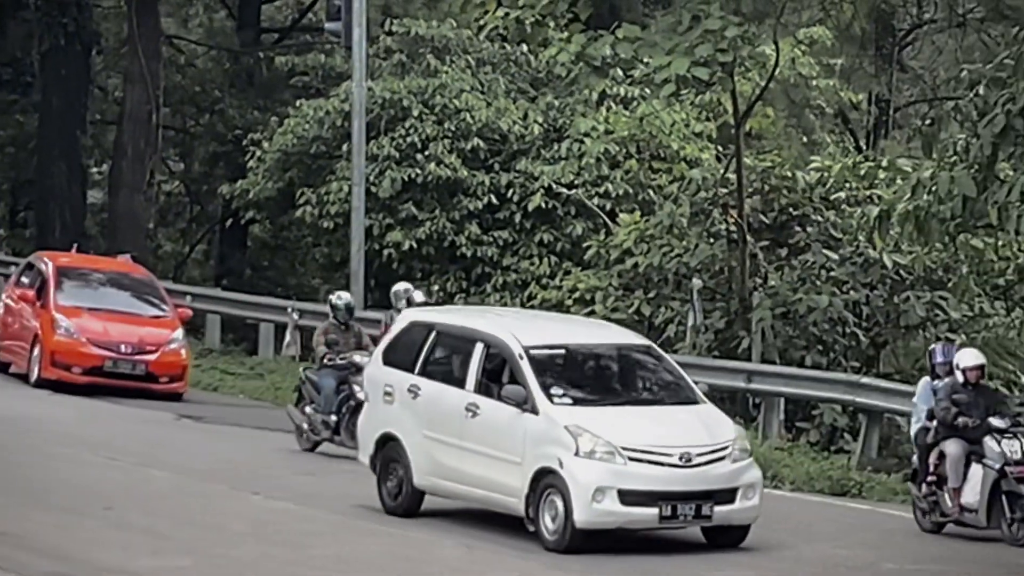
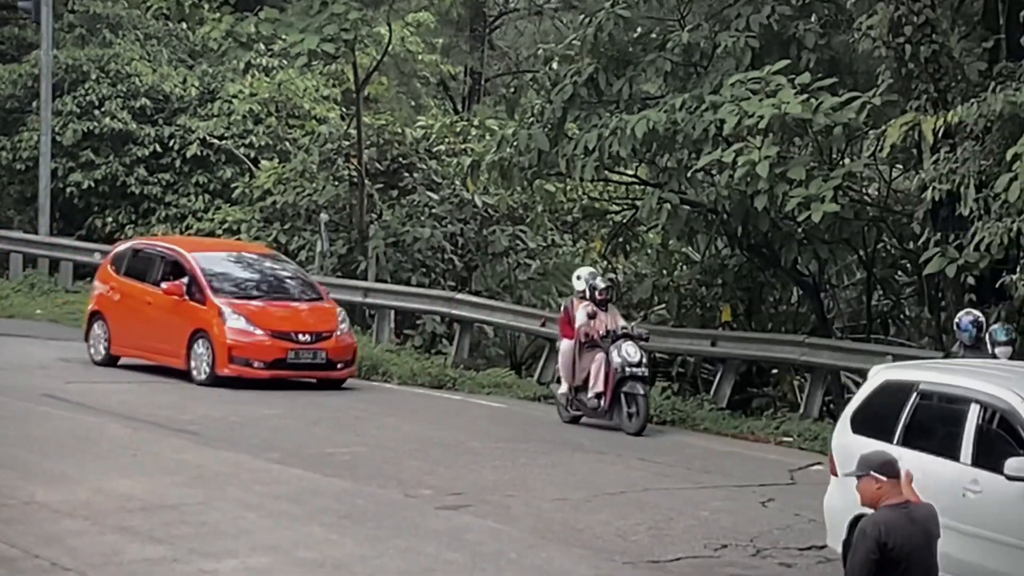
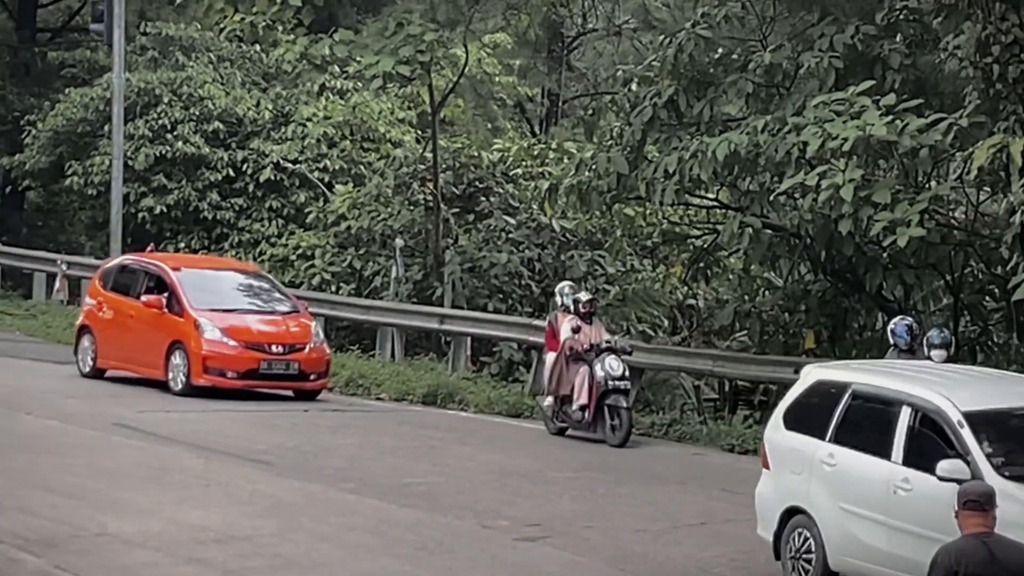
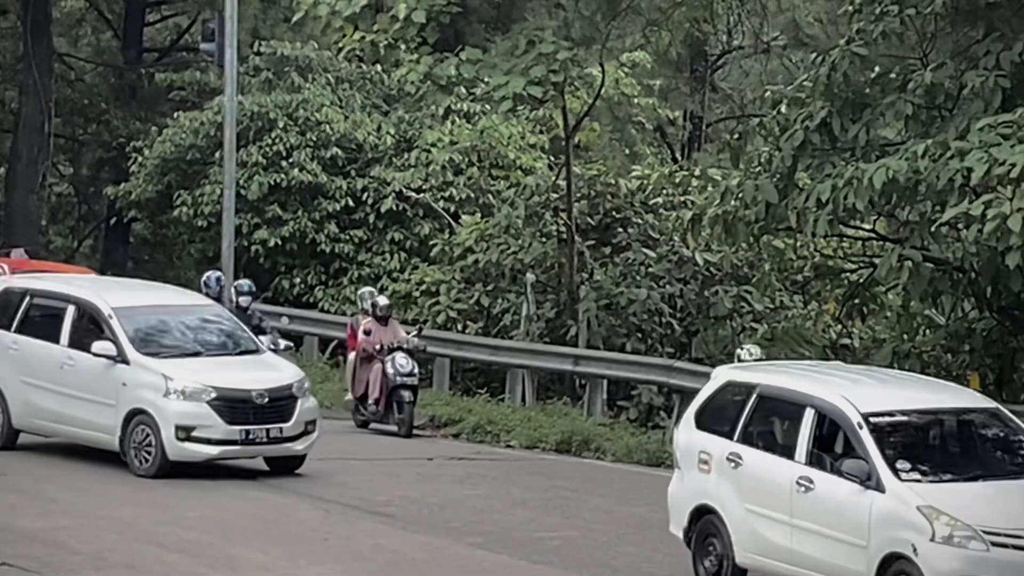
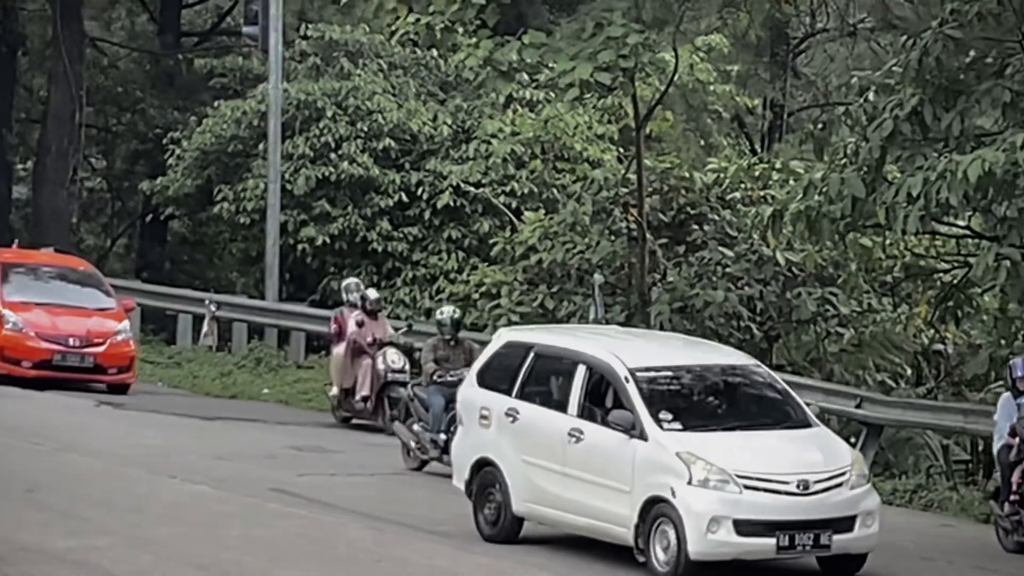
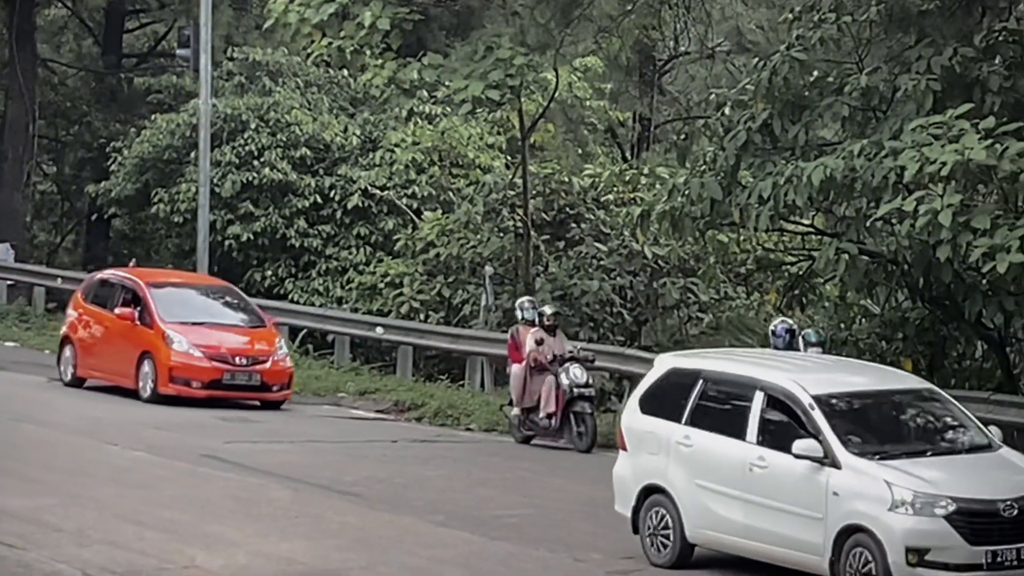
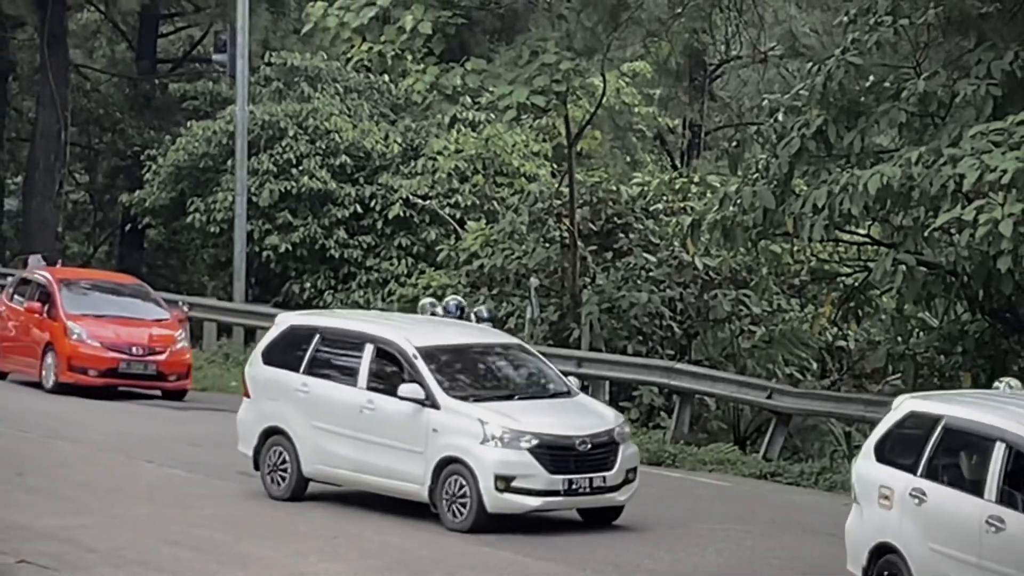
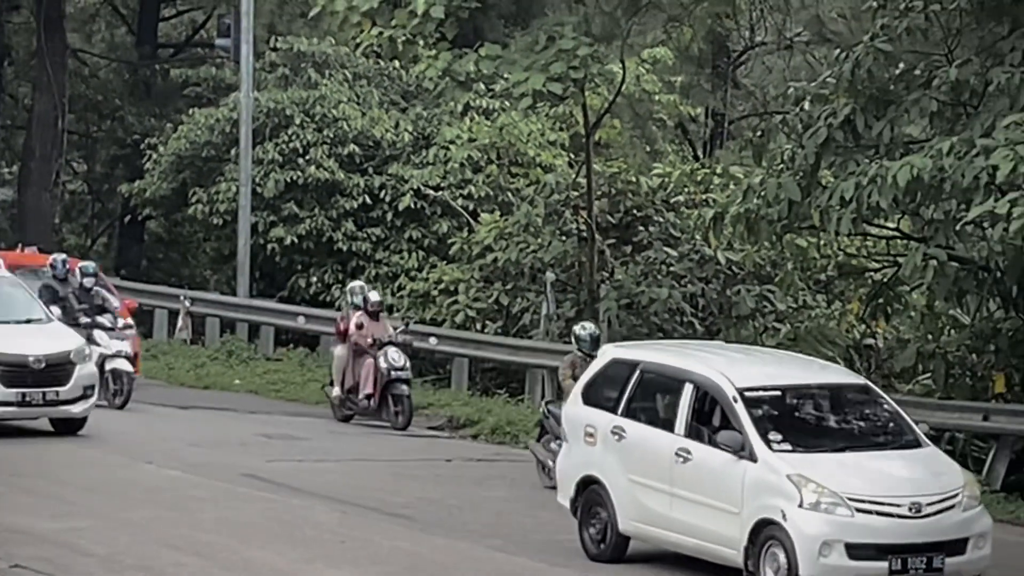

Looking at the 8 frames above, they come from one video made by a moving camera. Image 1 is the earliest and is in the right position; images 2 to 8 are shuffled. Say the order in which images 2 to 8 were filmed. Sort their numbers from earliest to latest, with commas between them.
5, 8, 4, 7, 6, 3, 2
